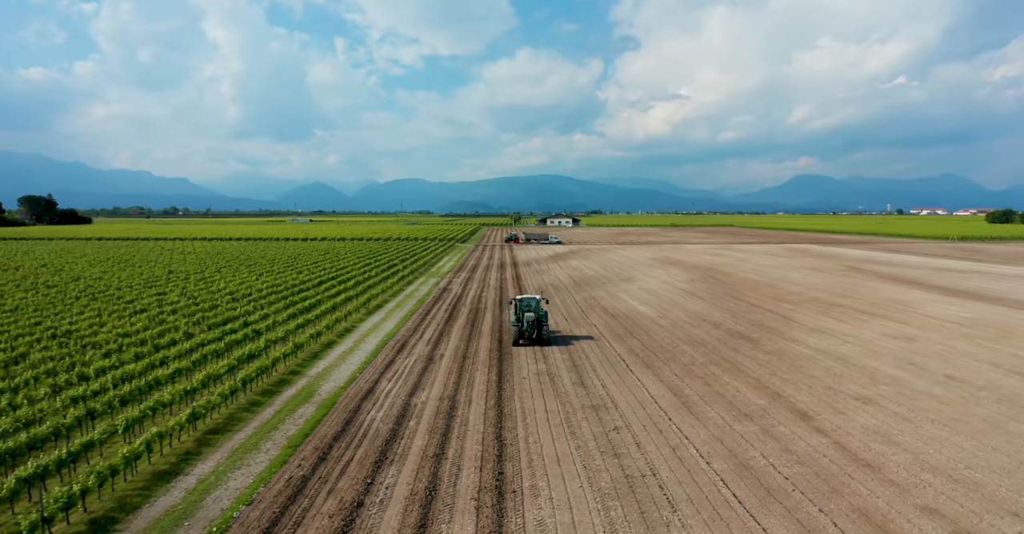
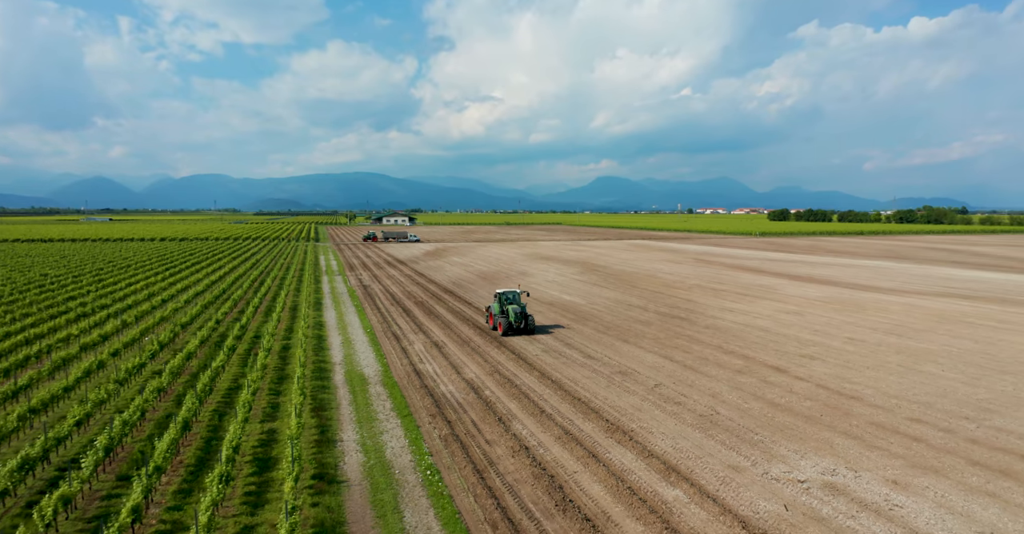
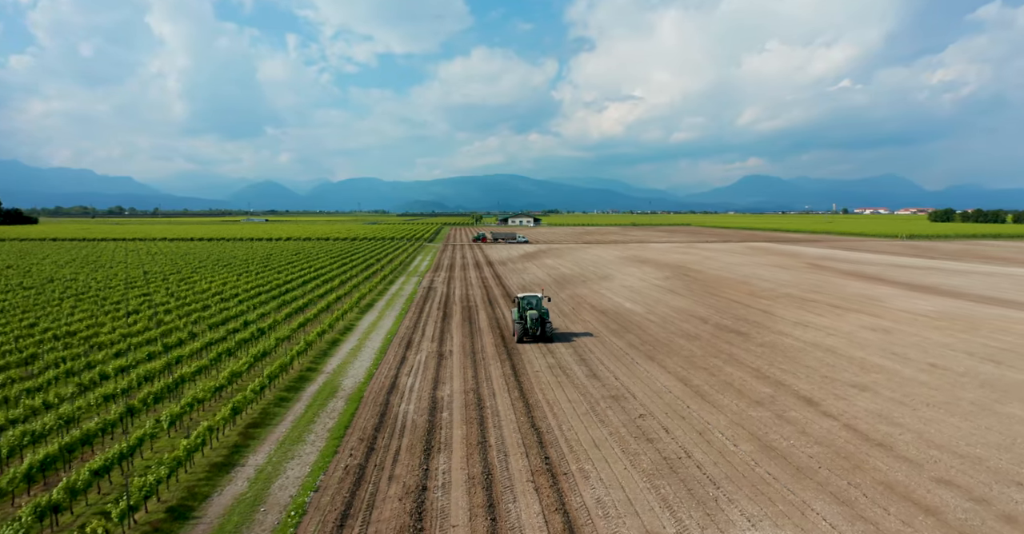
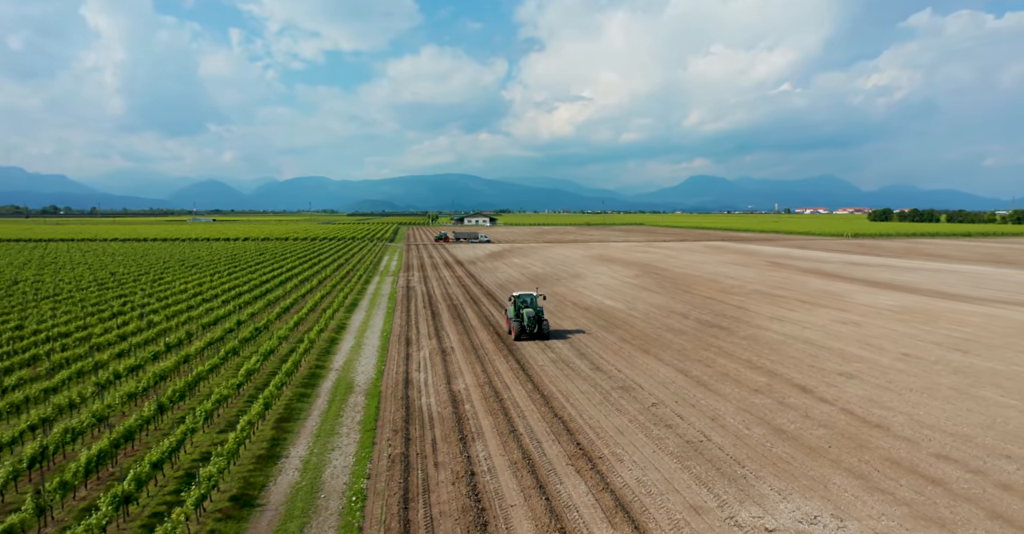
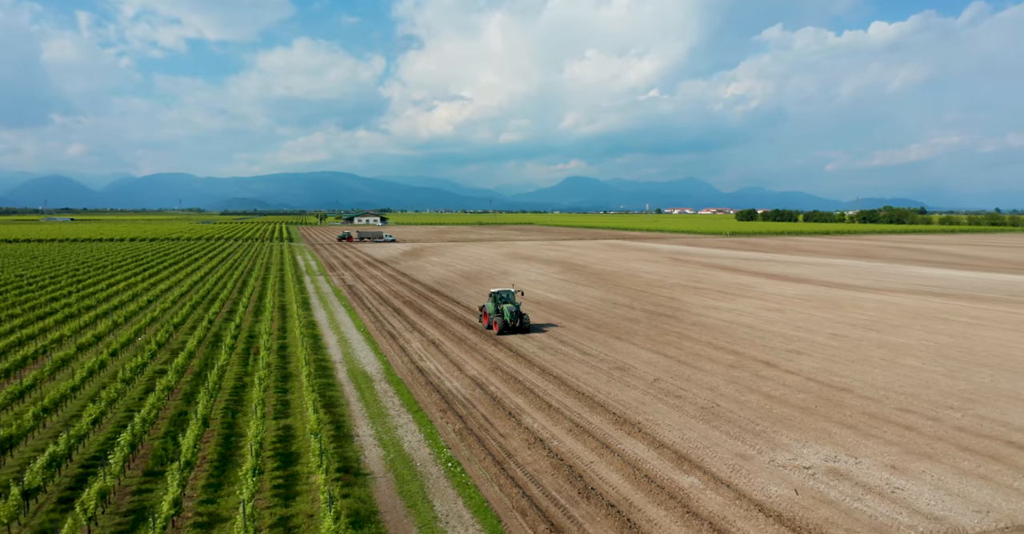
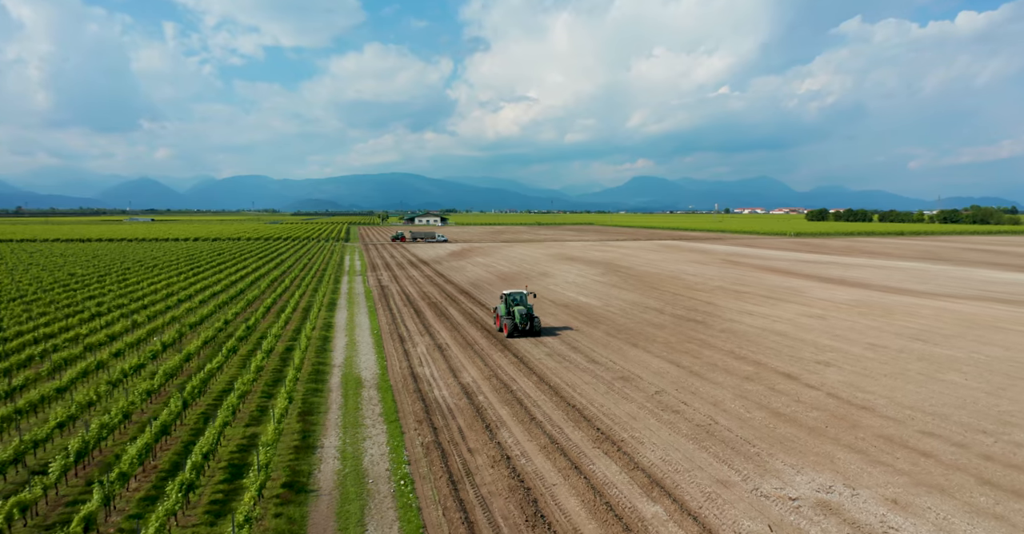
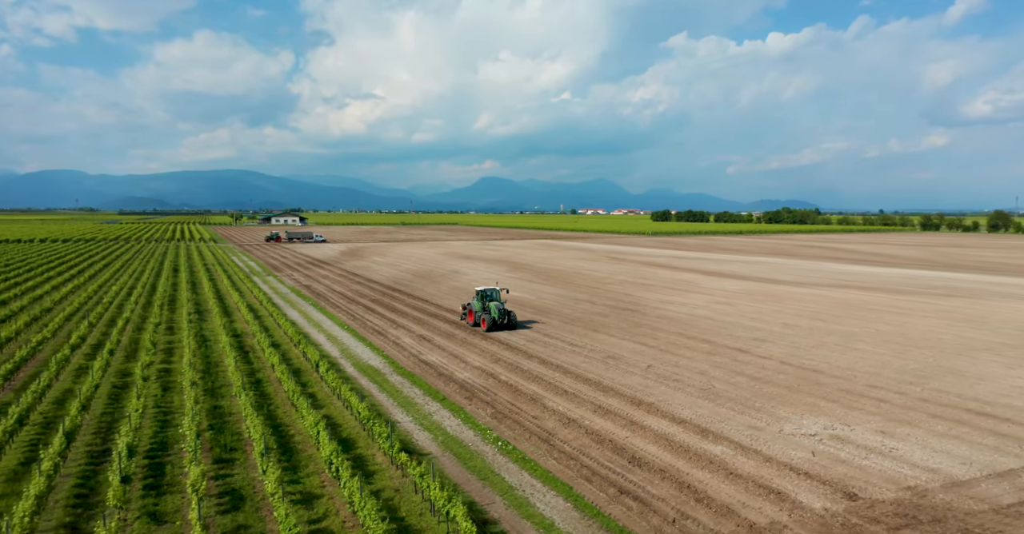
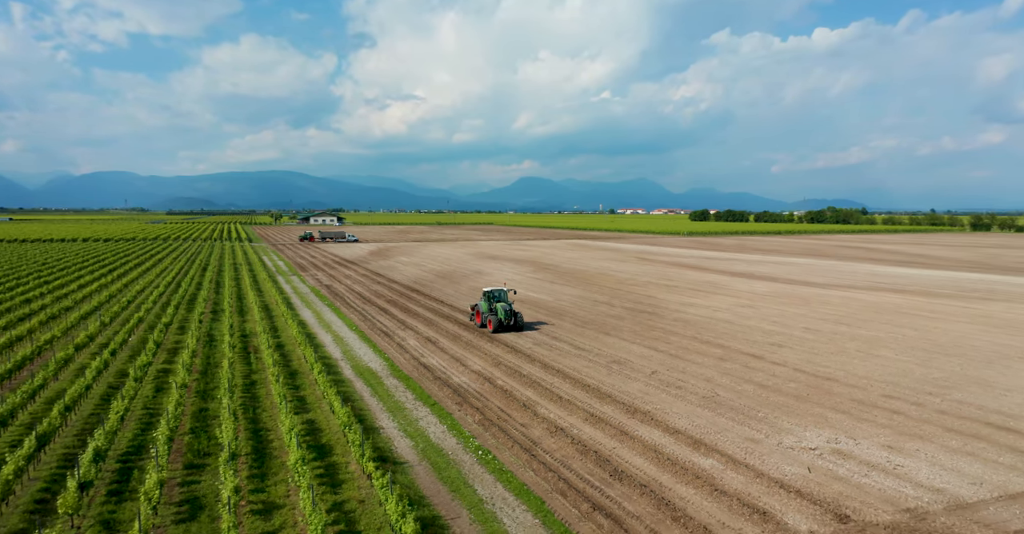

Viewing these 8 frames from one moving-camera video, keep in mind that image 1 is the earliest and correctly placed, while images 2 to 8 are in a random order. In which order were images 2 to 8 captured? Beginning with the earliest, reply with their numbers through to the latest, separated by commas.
3, 4, 6, 2, 5, 8, 7
